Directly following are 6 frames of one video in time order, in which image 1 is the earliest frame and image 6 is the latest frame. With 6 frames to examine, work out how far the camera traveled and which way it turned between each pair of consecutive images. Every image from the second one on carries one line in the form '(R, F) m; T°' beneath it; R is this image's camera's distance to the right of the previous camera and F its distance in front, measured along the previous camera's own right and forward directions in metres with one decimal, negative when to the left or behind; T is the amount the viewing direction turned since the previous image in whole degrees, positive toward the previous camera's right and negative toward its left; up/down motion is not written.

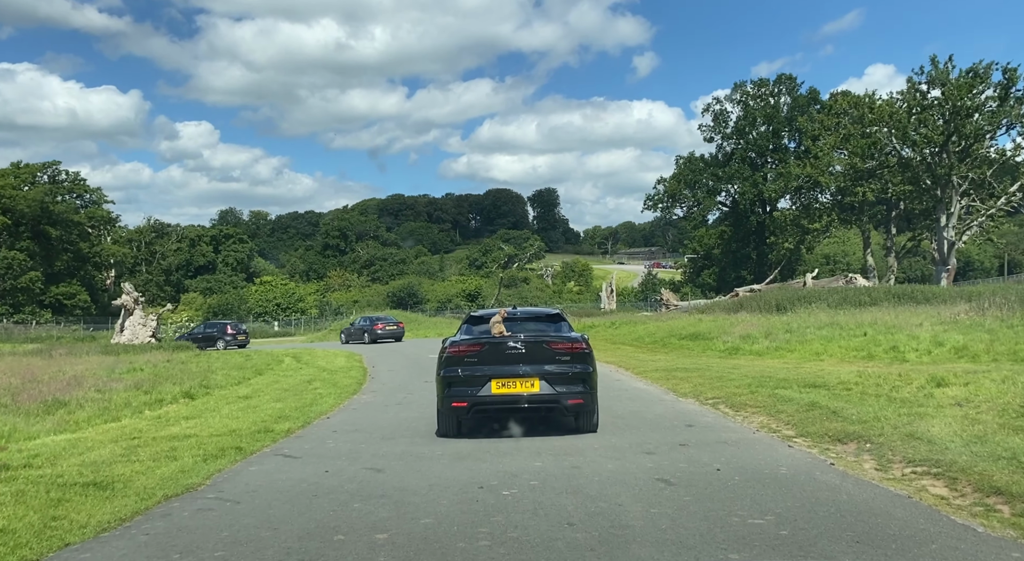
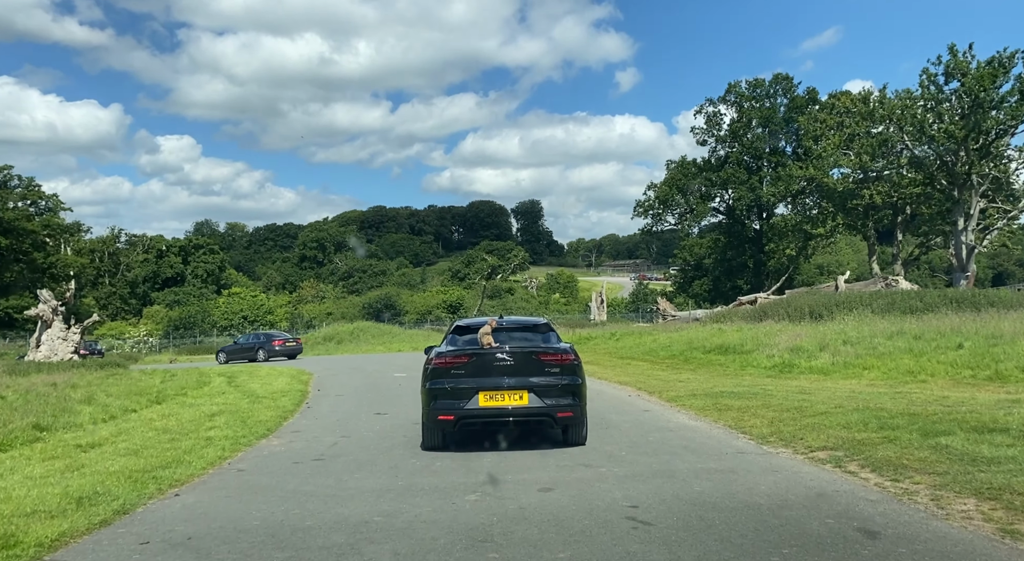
(0.0, +5.4) m; +1°
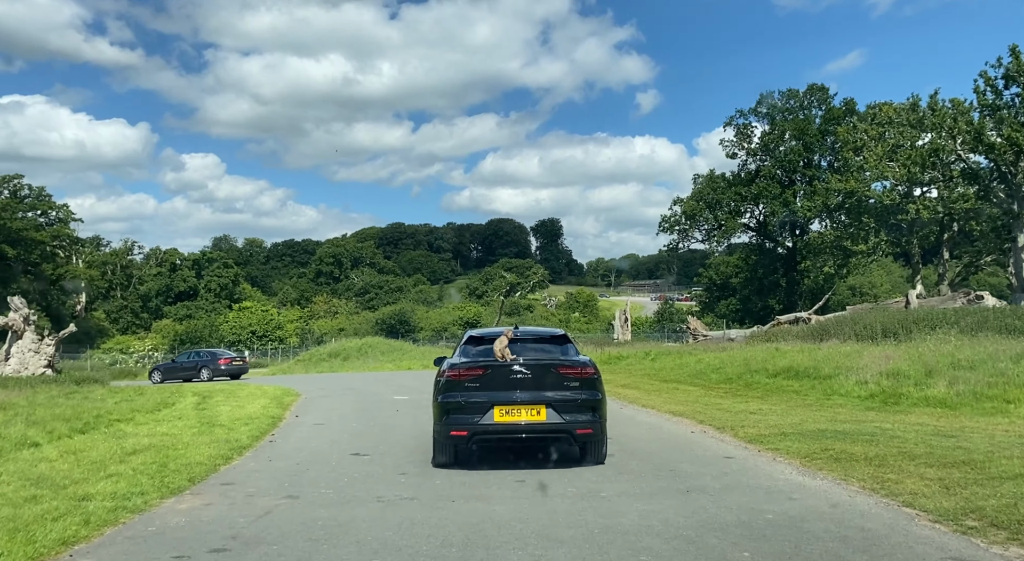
(-0.1, +3.8) m; -1°
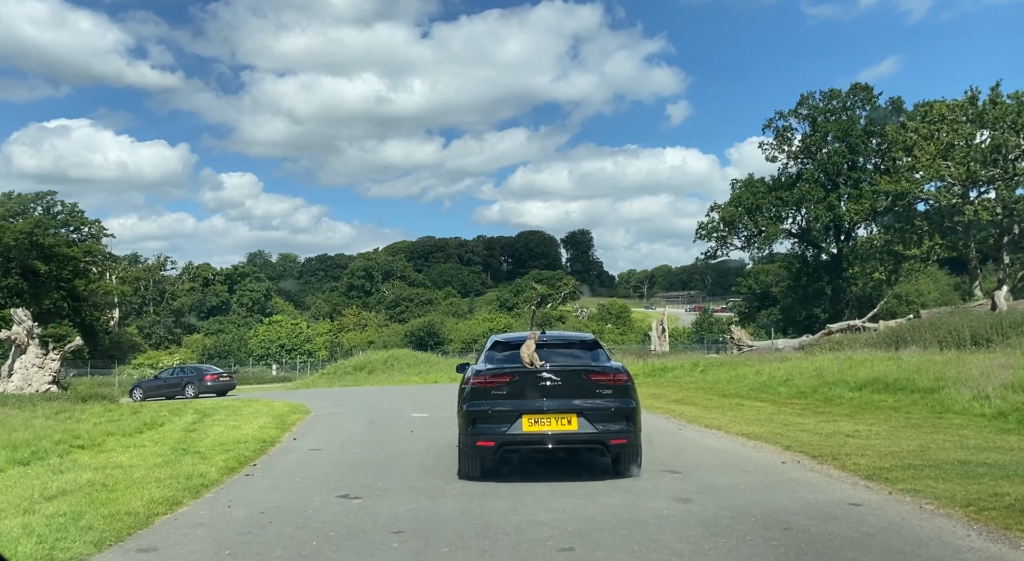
(-0.1, +2.6) m; -2°
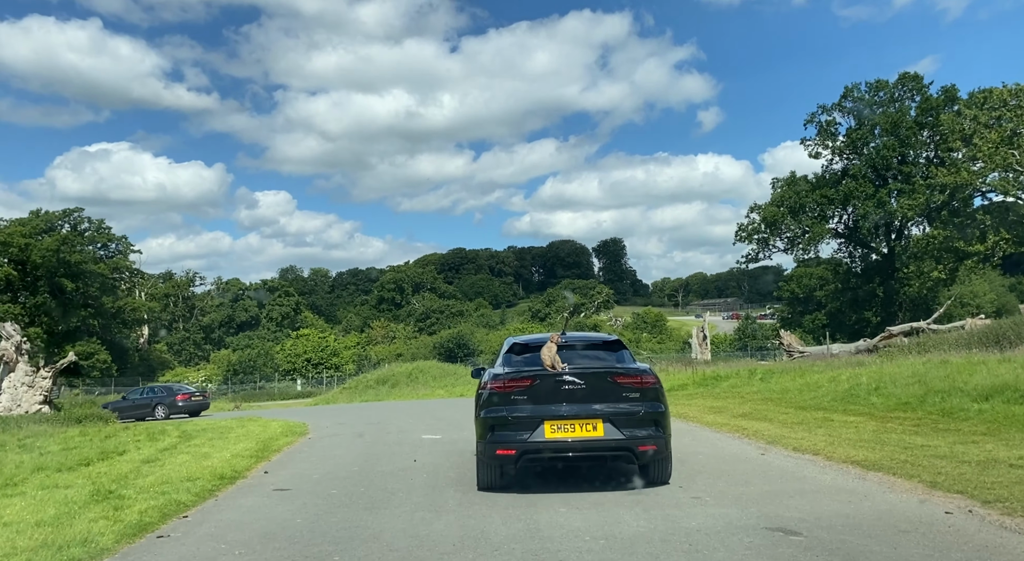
(+0.1, +3.1) m; -2°
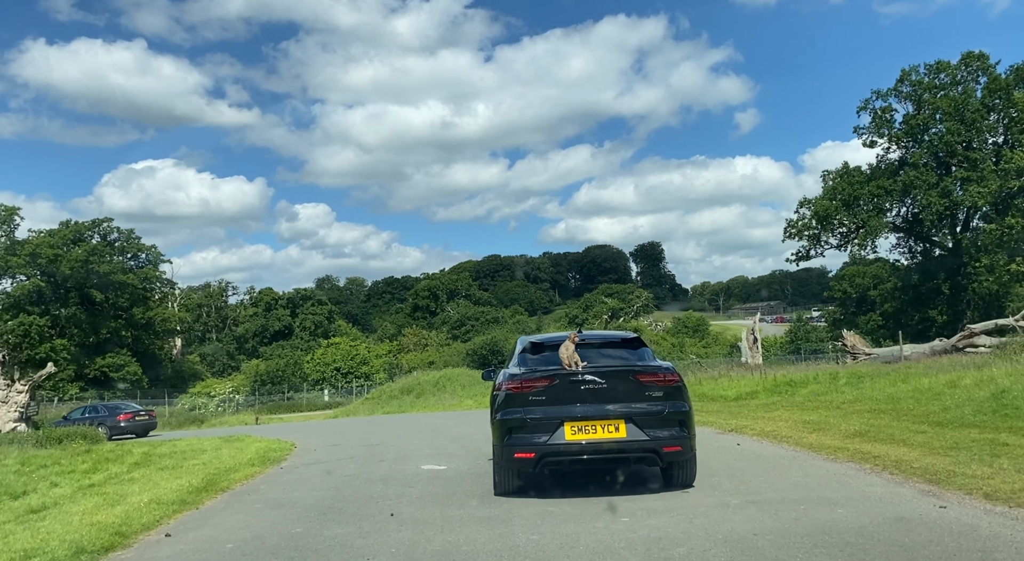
(+0.1, +3.8) m; -3°
